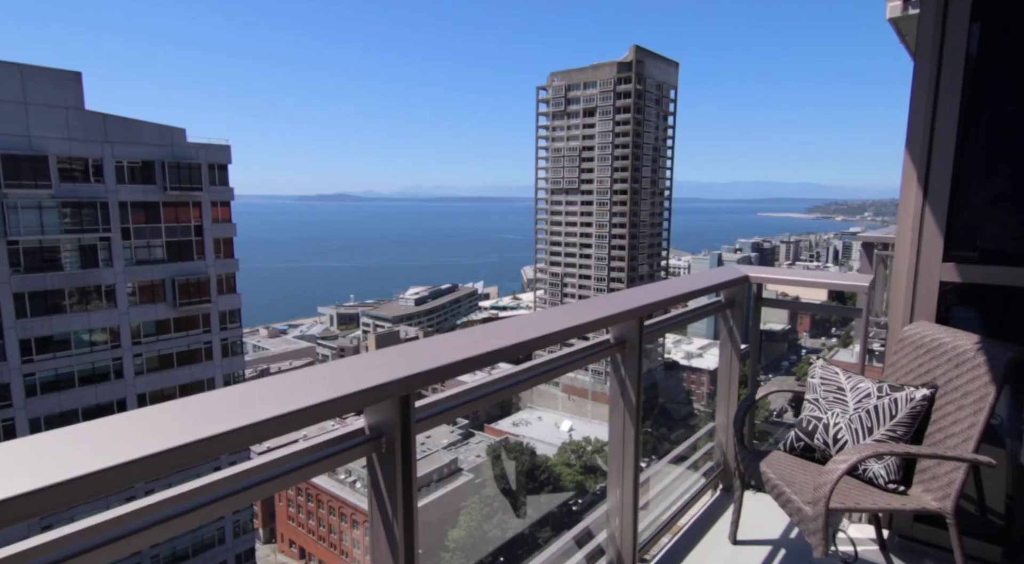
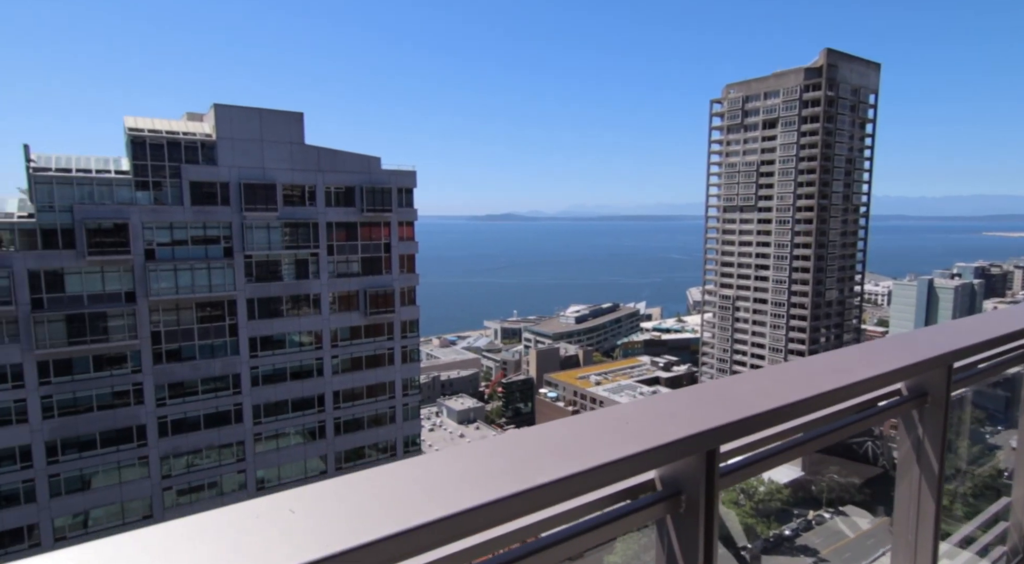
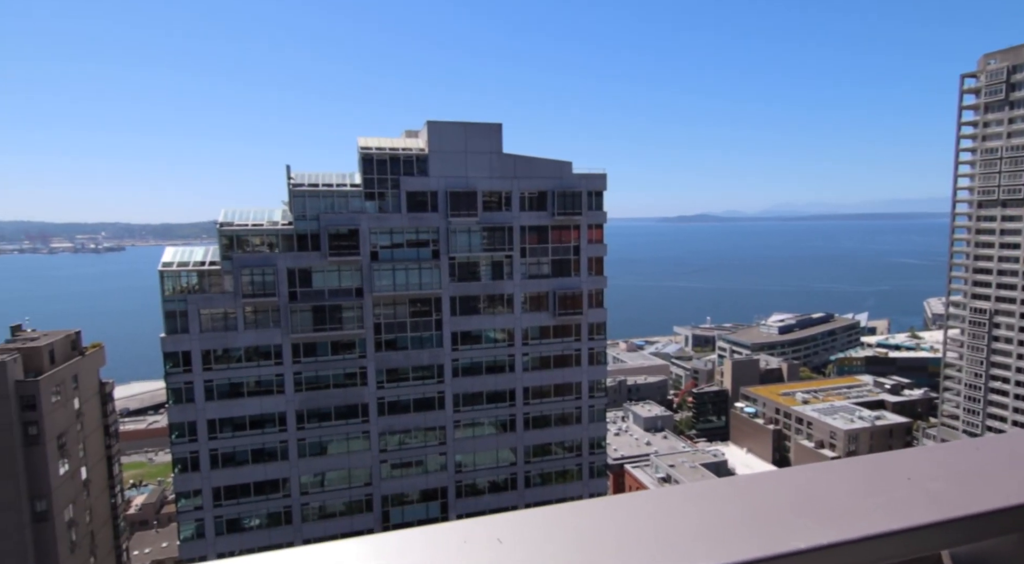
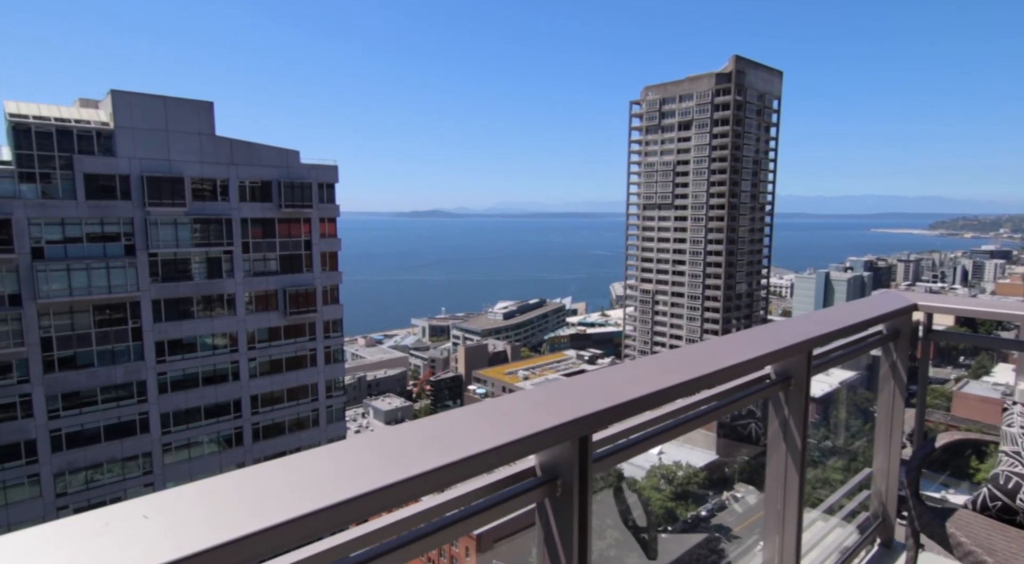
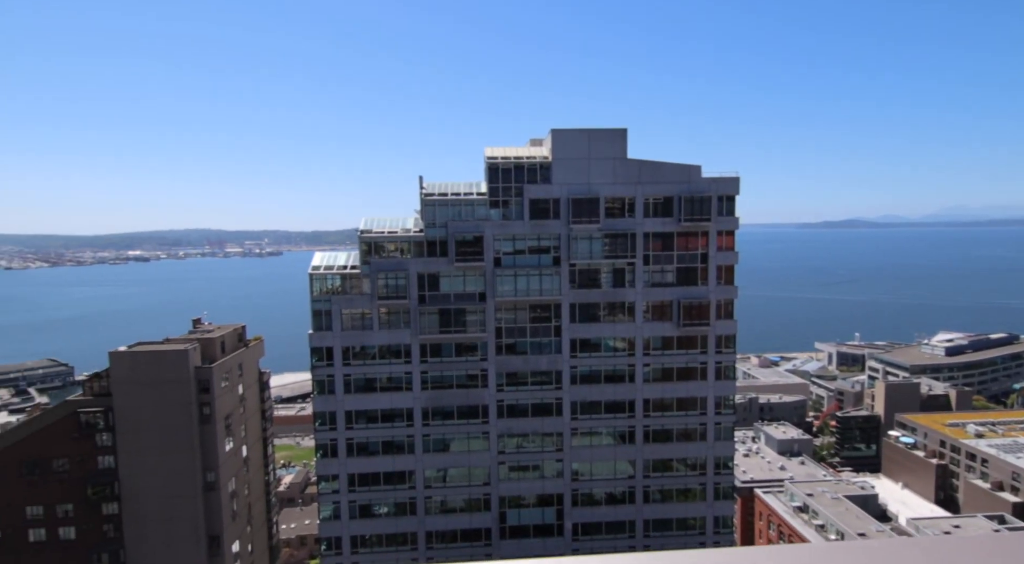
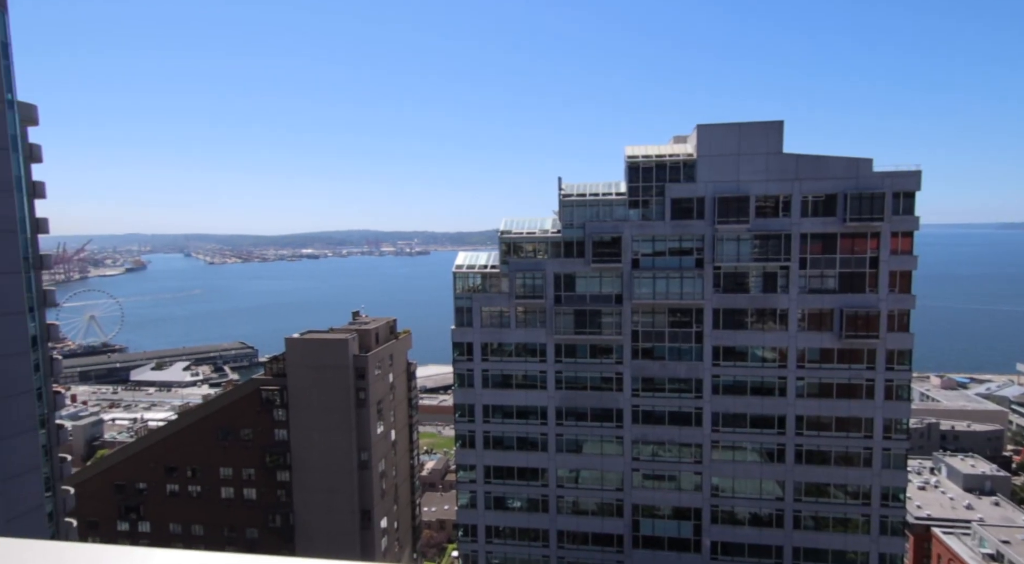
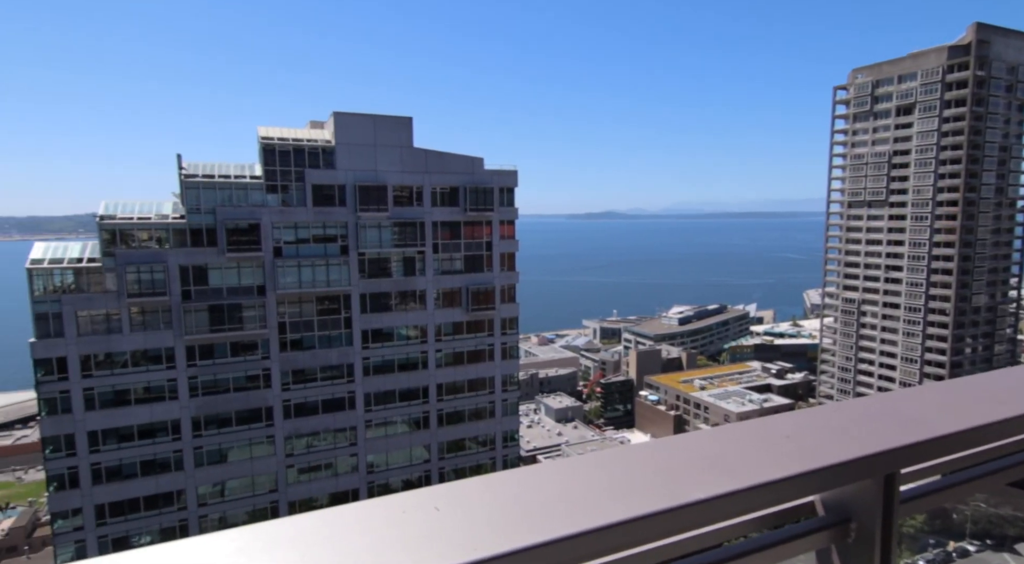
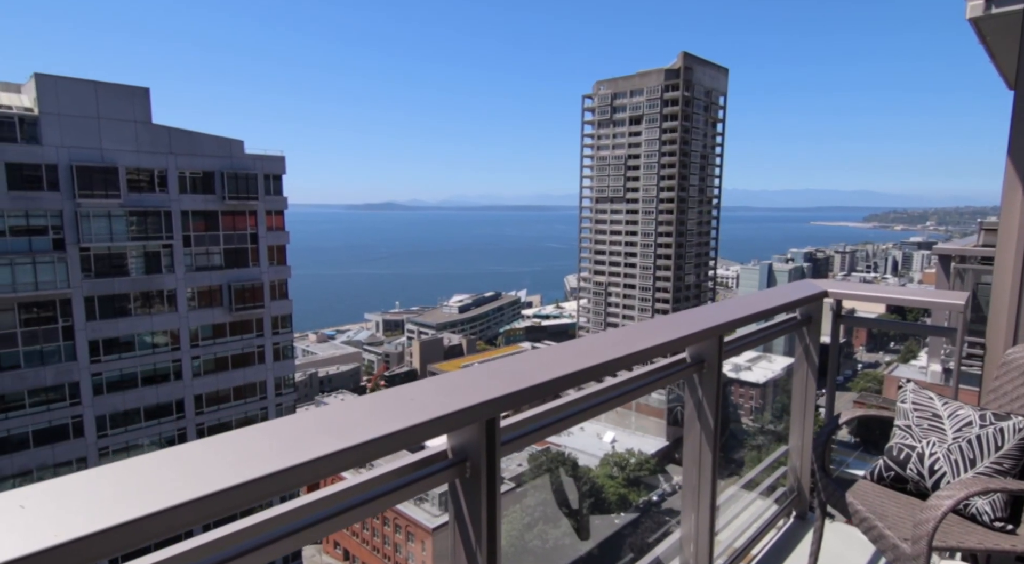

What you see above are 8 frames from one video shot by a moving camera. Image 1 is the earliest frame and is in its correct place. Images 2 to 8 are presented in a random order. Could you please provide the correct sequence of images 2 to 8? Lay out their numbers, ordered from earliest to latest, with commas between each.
8, 4, 2, 7, 3, 5, 6
